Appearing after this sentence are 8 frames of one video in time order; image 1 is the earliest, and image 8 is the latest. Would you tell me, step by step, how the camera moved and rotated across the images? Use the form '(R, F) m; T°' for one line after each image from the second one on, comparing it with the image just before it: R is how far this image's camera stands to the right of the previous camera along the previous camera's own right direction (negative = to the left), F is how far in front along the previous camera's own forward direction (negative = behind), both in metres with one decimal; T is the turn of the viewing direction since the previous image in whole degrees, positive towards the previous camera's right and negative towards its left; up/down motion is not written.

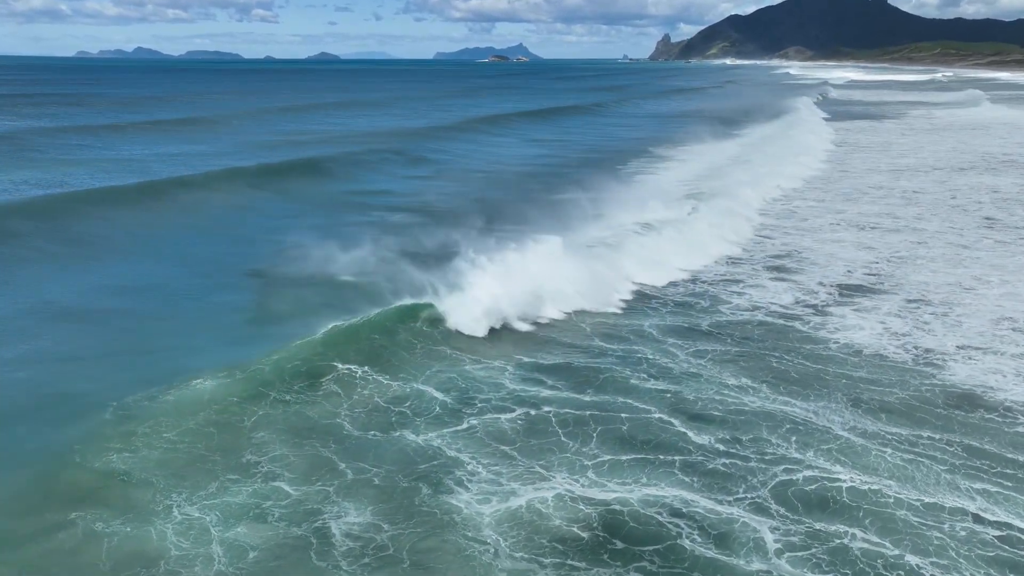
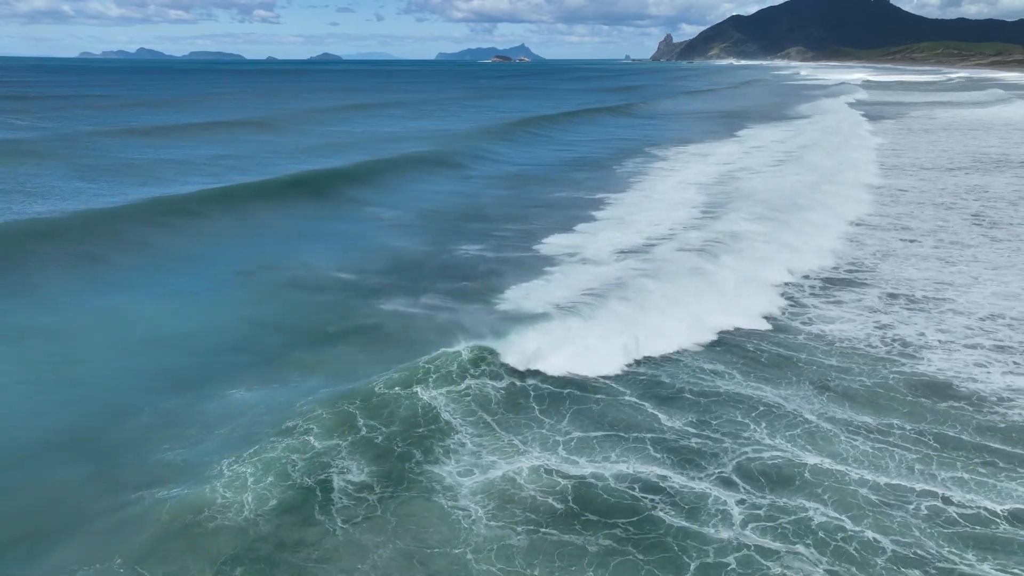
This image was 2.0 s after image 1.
(+0.2, -0.5) m; 0°
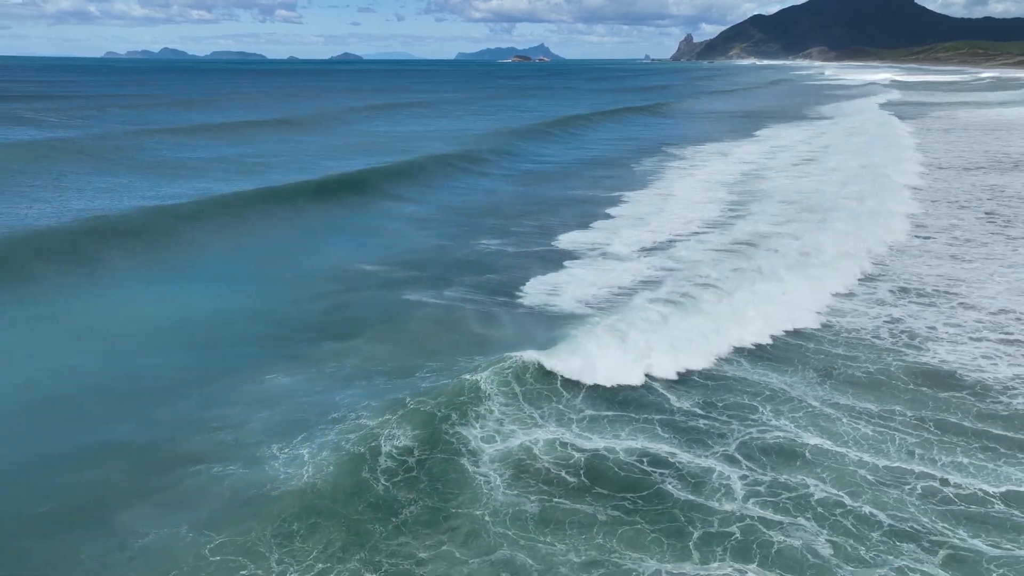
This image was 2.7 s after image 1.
(0.0, -0.5) m; -1°
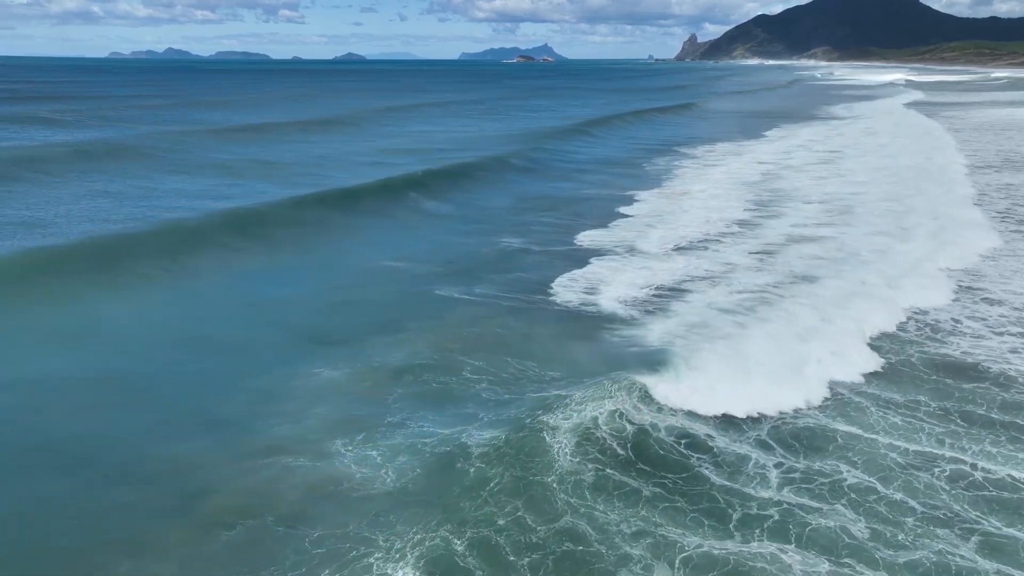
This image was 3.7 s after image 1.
(-0.5, -0.4) m; 0°
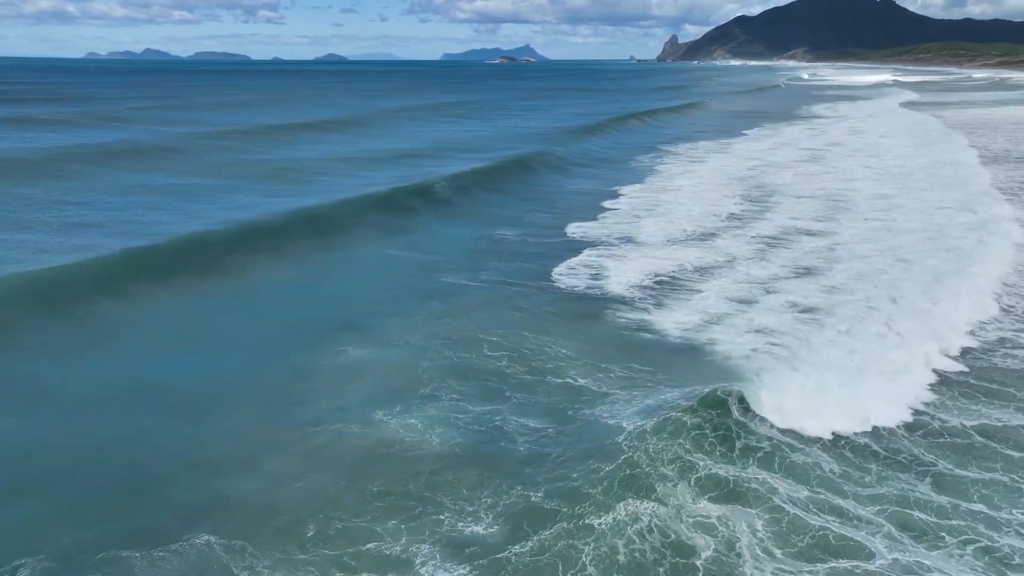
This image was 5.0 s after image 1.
(-0.4, -1.2) m; +1°
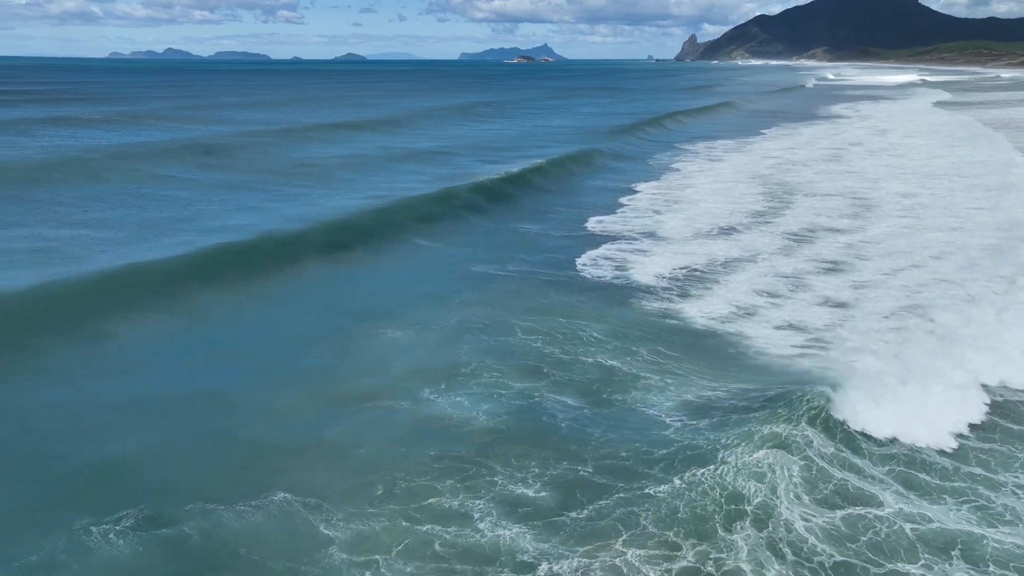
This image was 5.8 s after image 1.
(-0.4, -0.9) m; -1°
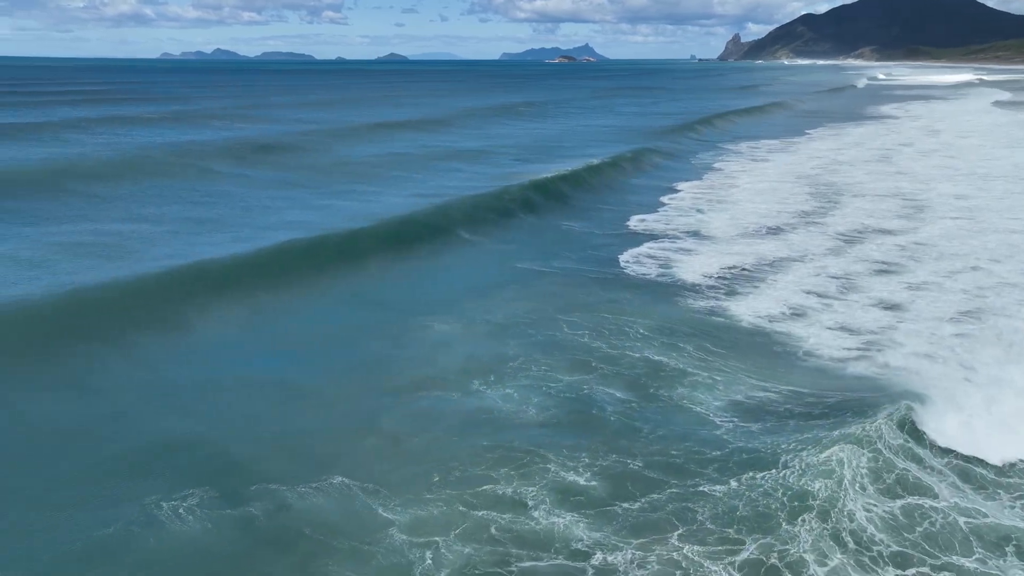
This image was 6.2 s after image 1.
(-0.2, -0.2) m; -3°
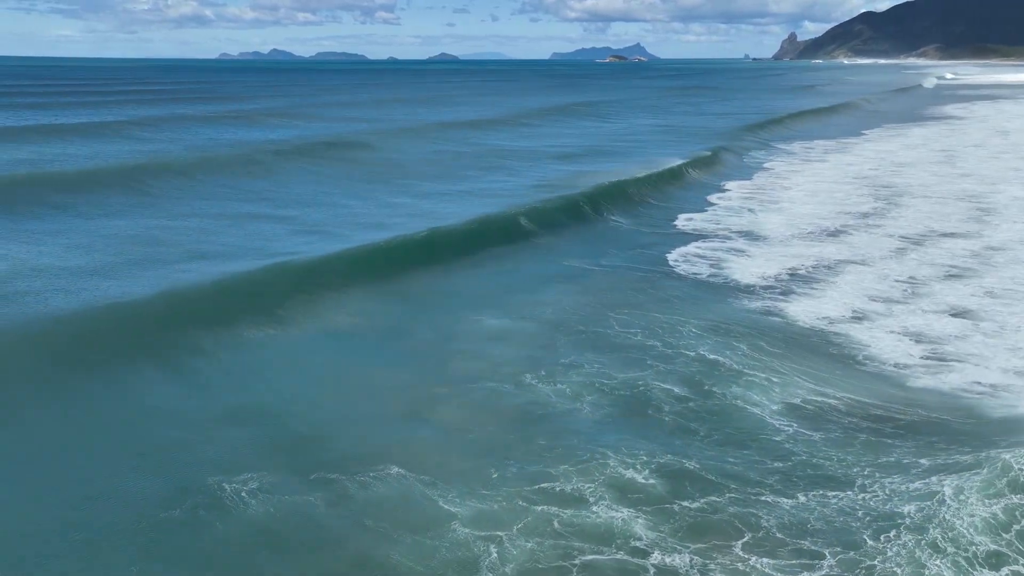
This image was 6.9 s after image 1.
(-0.2, 0.0) m; -4°
